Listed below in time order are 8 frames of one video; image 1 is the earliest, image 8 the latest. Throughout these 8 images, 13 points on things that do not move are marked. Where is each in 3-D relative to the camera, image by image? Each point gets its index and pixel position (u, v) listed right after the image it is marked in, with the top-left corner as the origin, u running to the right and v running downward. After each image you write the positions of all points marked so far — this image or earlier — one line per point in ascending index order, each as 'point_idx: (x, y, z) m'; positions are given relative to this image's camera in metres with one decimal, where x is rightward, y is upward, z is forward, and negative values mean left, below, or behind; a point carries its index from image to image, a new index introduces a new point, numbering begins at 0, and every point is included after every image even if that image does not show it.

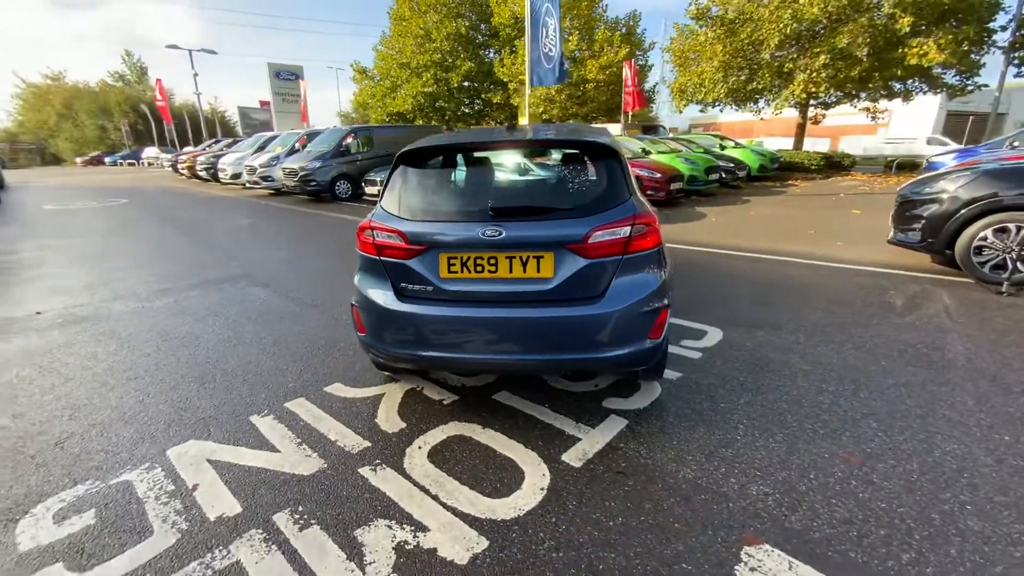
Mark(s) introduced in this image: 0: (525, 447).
0: (+0.1, -0.9, +2.6) m
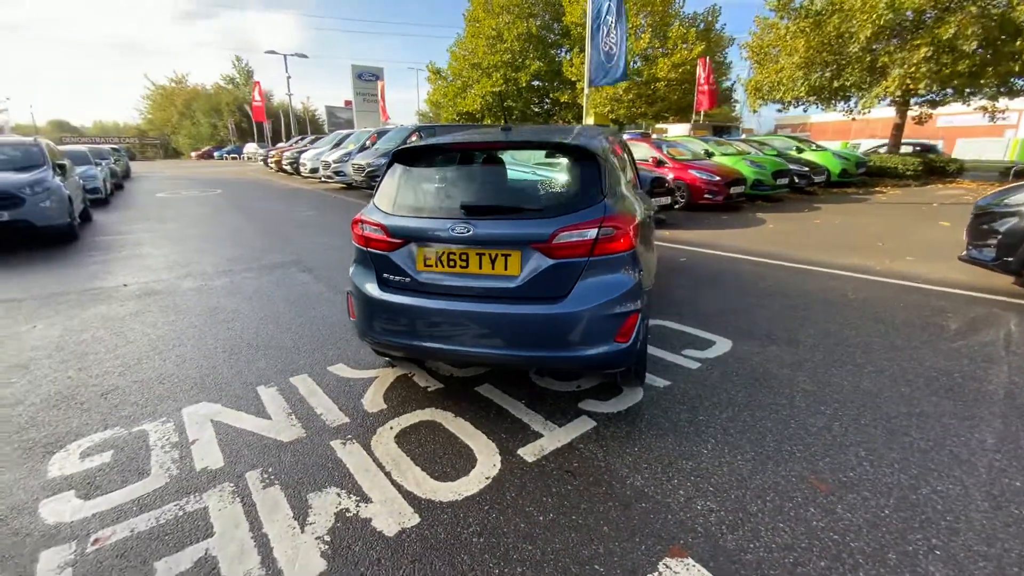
0: (-0.2, -0.9, +2.7) m
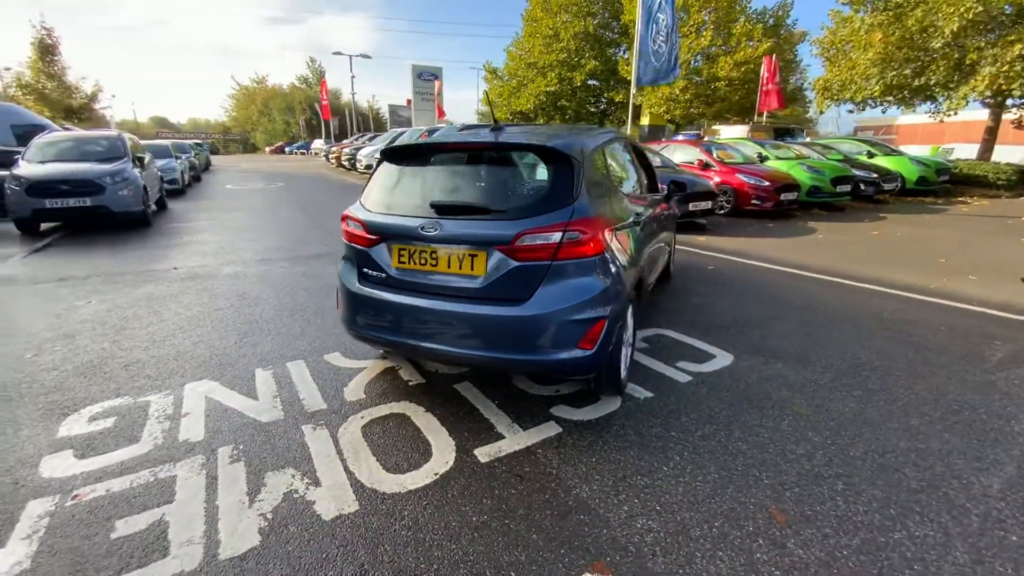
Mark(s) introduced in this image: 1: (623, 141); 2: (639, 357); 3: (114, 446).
0: (-0.4, -0.9, +2.7) m
1: (+1.0, +1.3, +4.0) m
2: (+1.0, -0.6, +3.7) m
3: (-2.3, -0.9, +2.6) m
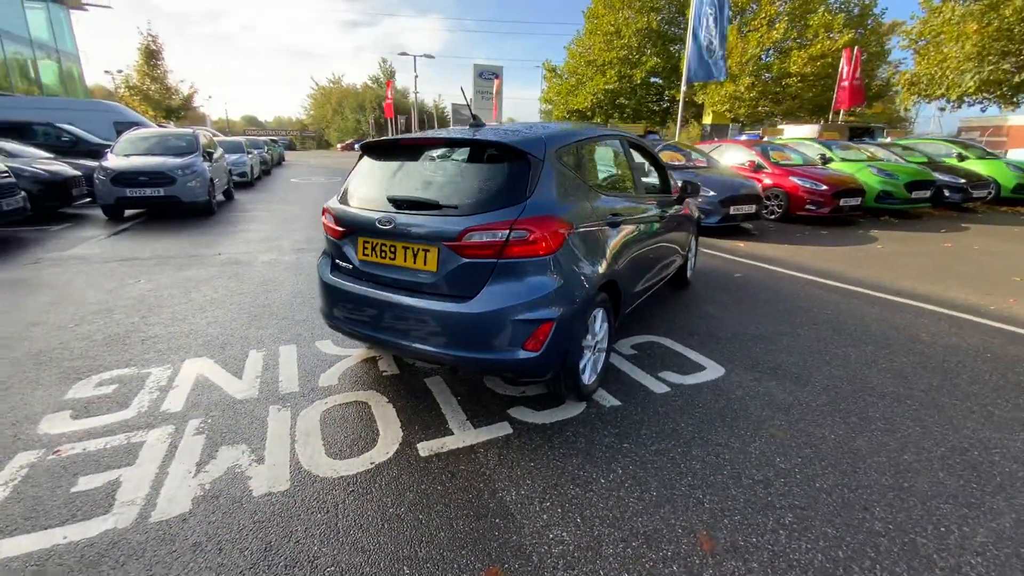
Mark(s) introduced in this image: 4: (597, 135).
0: (-0.7, -0.8, +2.7) m
1: (+0.9, +1.2, +3.8) m
2: (+0.8, -0.6, +3.5) m
3: (-2.6, -0.8, +2.9) m
4: (+0.7, +1.2, +3.4) m
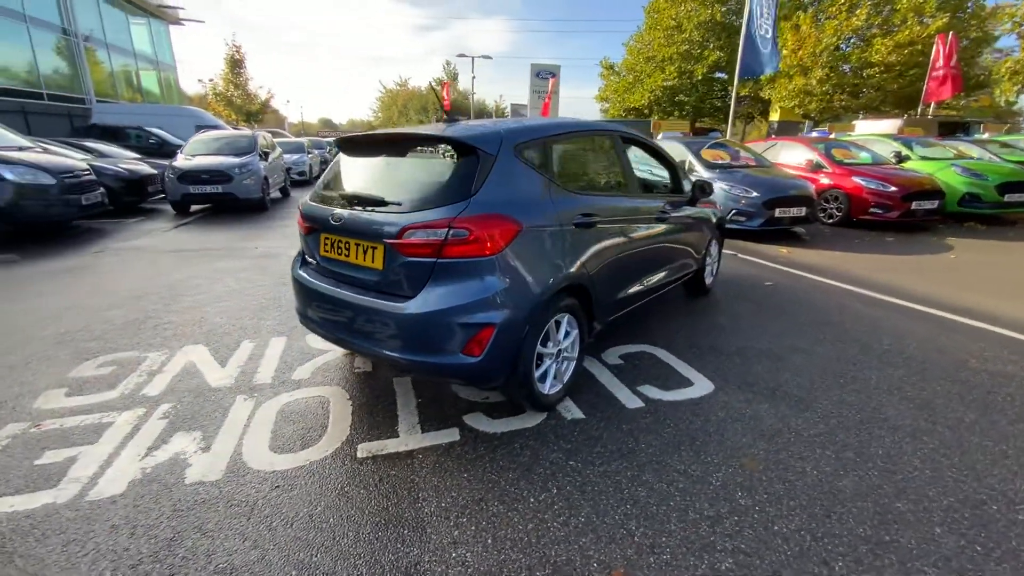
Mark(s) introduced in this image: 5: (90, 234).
0: (-1.0, -0.8, +2.7) m
1: (+0.8, +1.2, +3.6) m
2: (+0.6, -0.6, +3.3) m
3: (-2.8, -0.7, +3.1) m
4: (+0.5, +1.1, +3.2) m
5: (-8.1, +1.0, +8.7) m
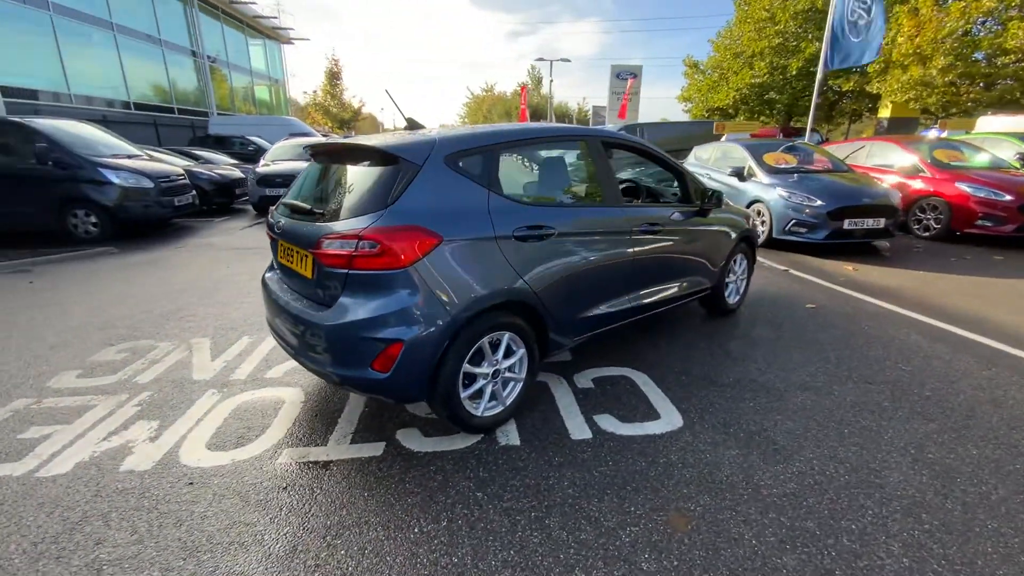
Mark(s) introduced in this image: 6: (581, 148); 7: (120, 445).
0: (-1.4, -0.9, +2.8) m
1: (+0.6, +1.1, +3.3) m
2: (+0.3, -0.7, +3.1) m
3: (-3.1, -0.7, +3.5) m
4: (+0.3, +1.0, +3.0) m
5: (-7.2, +1.2, +9.9) m
6: (+0.5, +1.0, +3.2) m
7: (-2.3, -0.9, +2.6) m
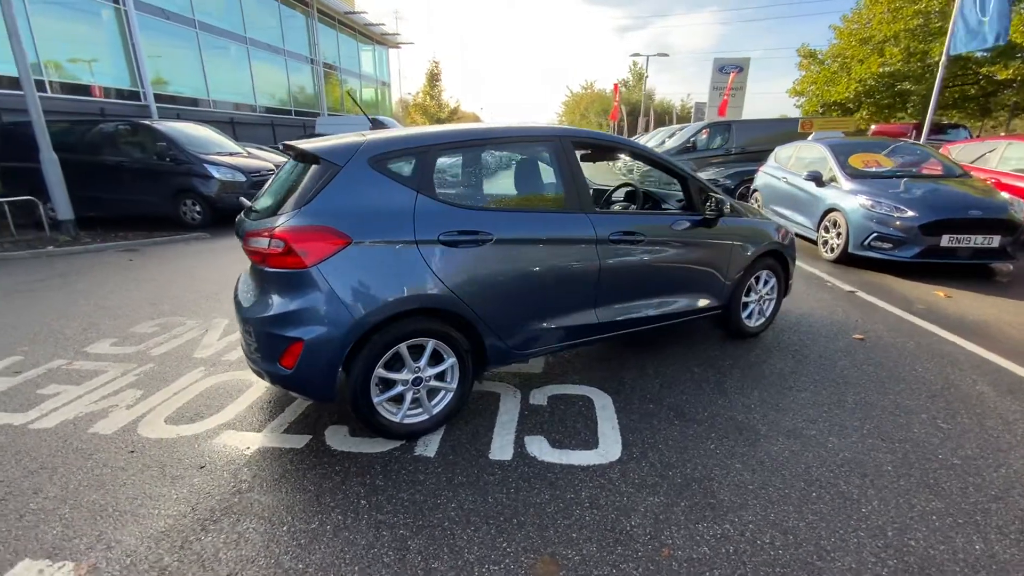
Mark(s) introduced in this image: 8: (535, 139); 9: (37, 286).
0: (-1.8, -0.8, +3.0) m
1: (+0.4, +1.0, +3.1) m
2: (-0.1, -0.8, +2.9) m
3: (-3.4, -0.5, +4.0) m
4: (0.0, +1.0, +2.9) m
5: (-6.0, +1.6, +11.1) m
6: (+0.2, +0.9, +3.0) m
7: (-2.7, -0.8, +3.0) m
8: (+0.2, +1.0, +3.0) m
9: (-5.8, 0.0, +5.6) m
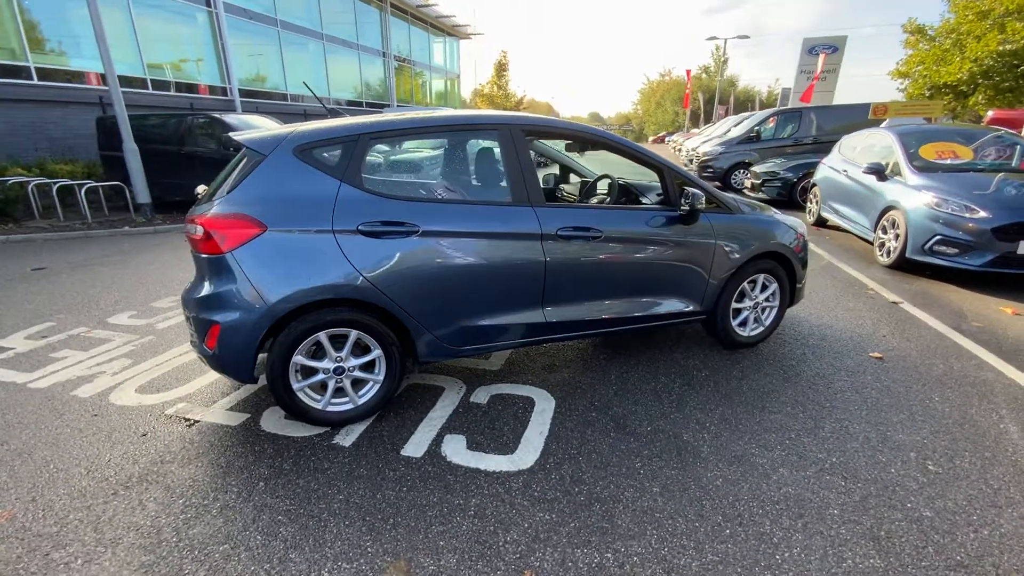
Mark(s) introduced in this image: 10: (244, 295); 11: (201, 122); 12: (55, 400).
0: (-2.2, -0.7, +3.2) m
1: (+0.1, +1.0, +2.9) m
2: (-0.5, -0.8, +2.9) m
3: (-3.6, -0.3, +4.4) m
4: (-0.4, +1.0, +2.8) m
5: (-5.0, +2.1, +11.7) m
6: (-0.1, +0.9, +2.8) m
7: (-3.1, -0.6, +3.3) m
8: (-0.2, +1.0, +2.8) m
9: (-5.7, +0.4, +6.3) m
10: (-1.4, 0.0, +2.4) m
11: (-7.6, +4.0, +11.1) m
12: (-3.0, -0.7, +3.0) m
